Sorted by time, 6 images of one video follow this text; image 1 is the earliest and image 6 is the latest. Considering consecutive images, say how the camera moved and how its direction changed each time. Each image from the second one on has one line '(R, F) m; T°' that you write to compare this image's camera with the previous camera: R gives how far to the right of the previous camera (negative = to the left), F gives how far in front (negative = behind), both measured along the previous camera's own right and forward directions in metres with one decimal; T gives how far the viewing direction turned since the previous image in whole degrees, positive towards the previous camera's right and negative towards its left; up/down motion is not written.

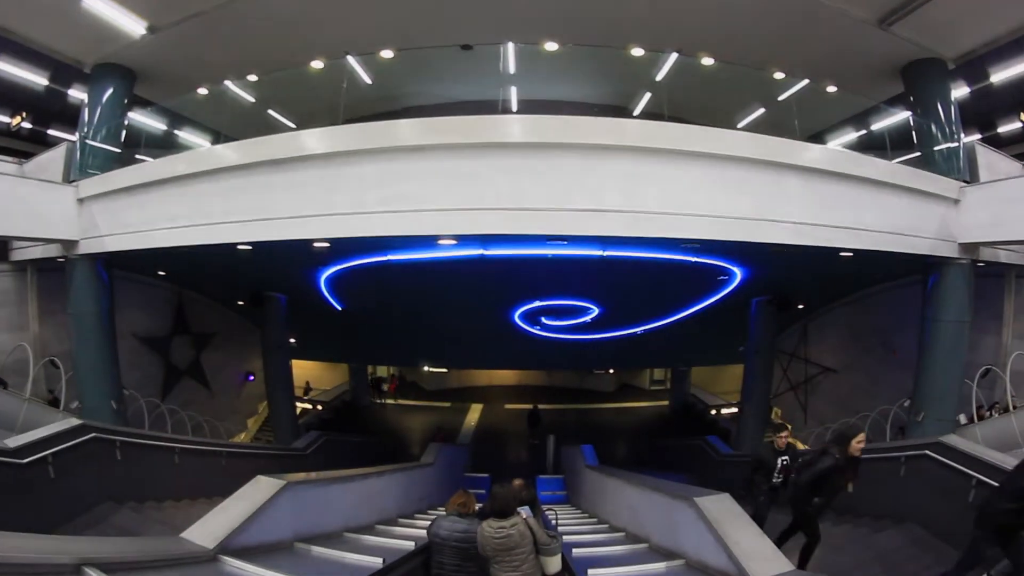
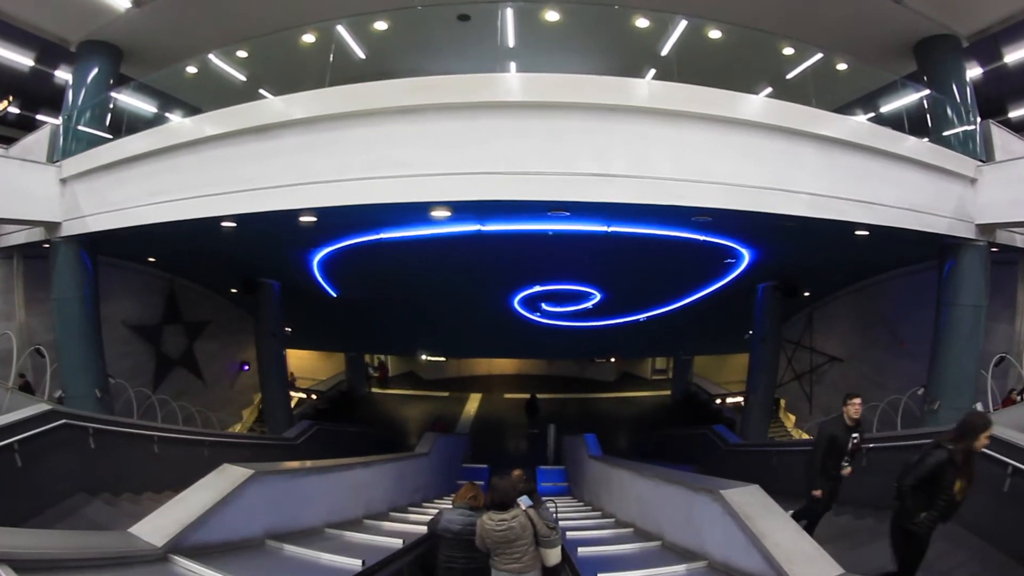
(0.0, +0.4) m; 0°
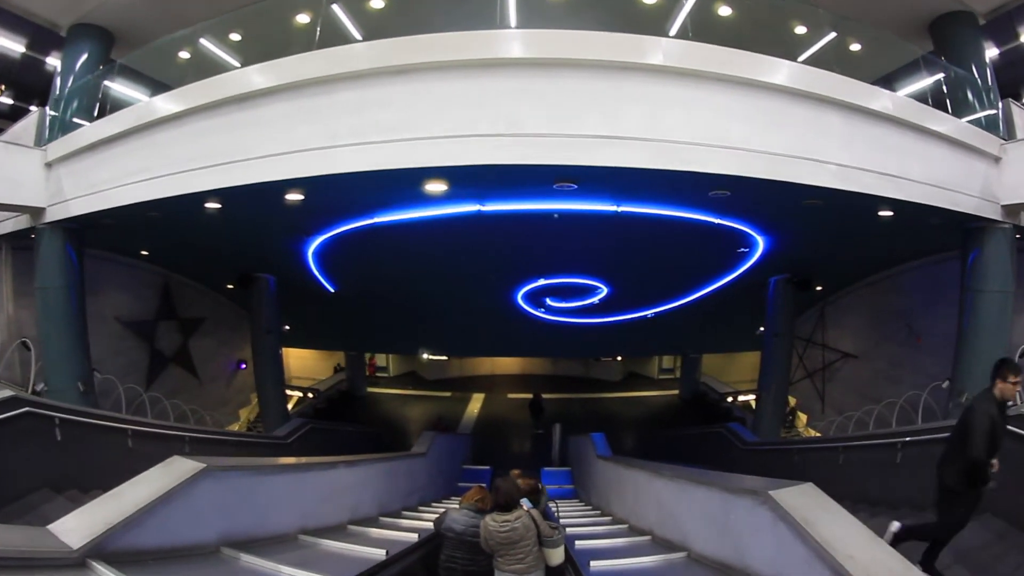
(0.0, +0.4) m; 0°
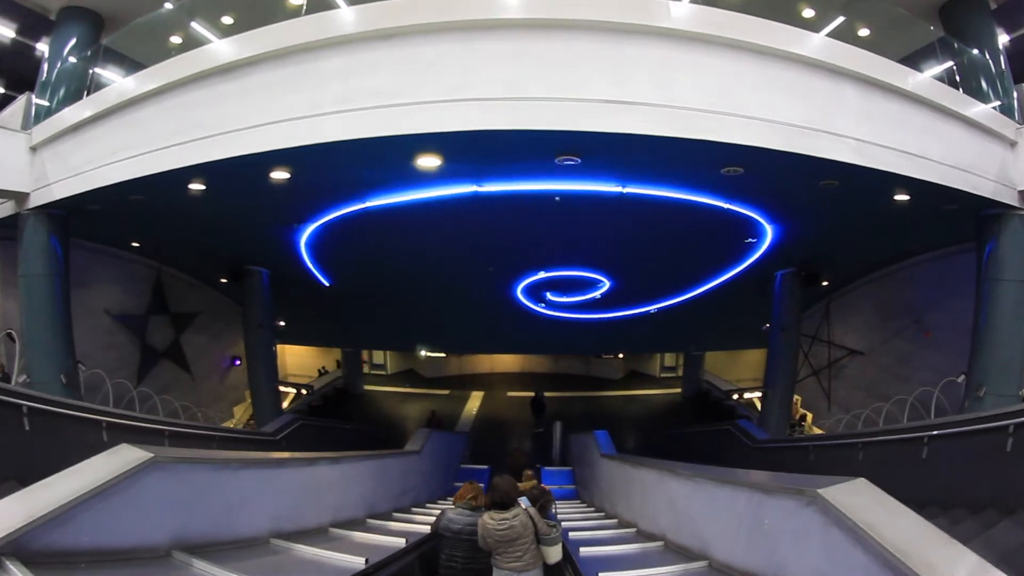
(0.0, +0.3) m; 0°
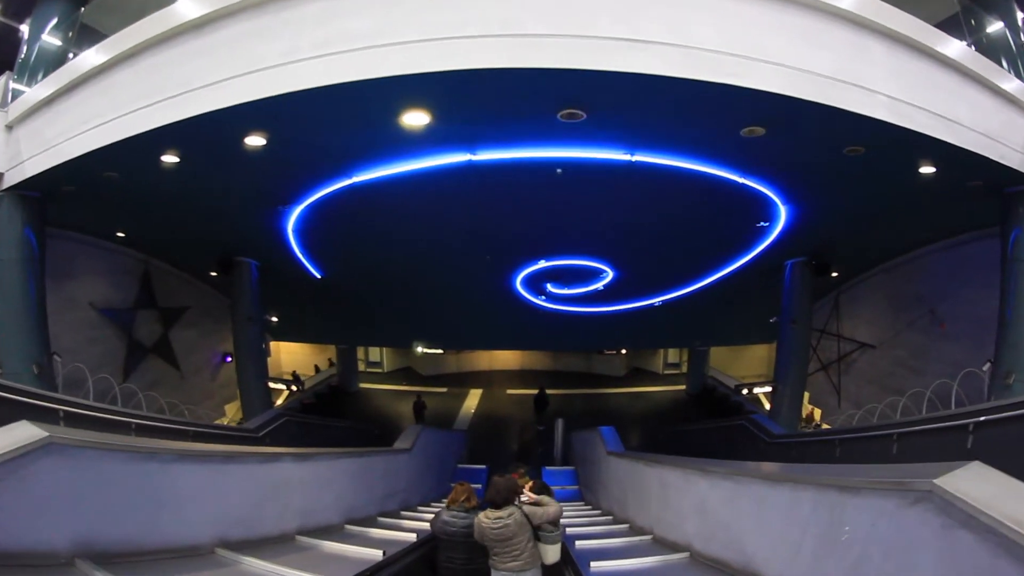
(0.0, +0.5) m; 0°
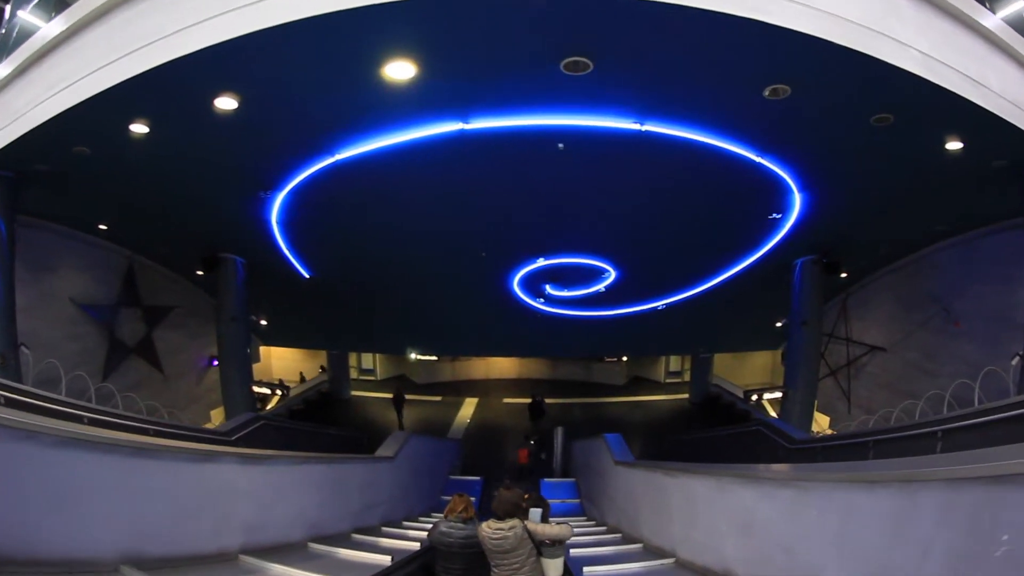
(0.0, +0.5) m; 0°
